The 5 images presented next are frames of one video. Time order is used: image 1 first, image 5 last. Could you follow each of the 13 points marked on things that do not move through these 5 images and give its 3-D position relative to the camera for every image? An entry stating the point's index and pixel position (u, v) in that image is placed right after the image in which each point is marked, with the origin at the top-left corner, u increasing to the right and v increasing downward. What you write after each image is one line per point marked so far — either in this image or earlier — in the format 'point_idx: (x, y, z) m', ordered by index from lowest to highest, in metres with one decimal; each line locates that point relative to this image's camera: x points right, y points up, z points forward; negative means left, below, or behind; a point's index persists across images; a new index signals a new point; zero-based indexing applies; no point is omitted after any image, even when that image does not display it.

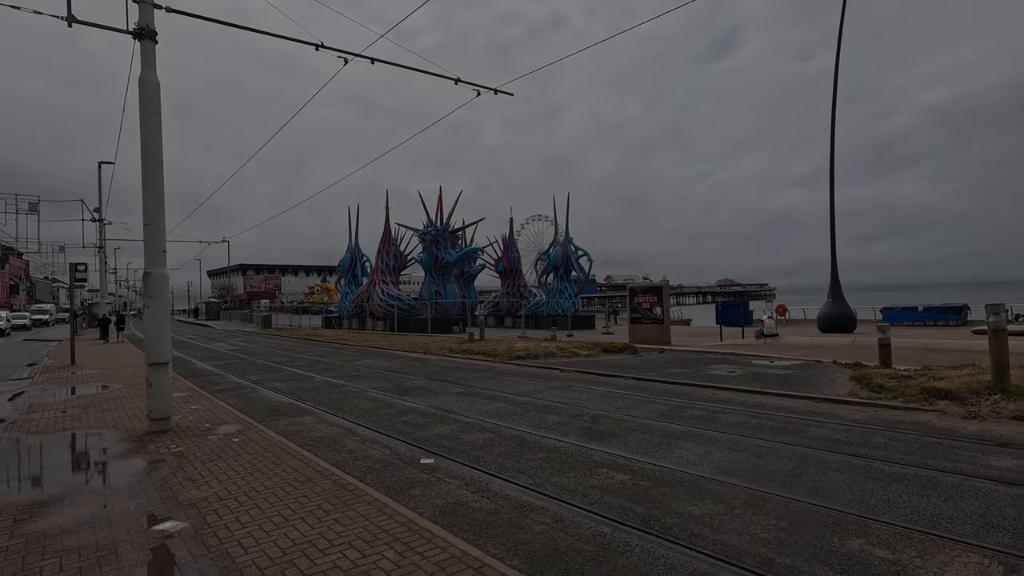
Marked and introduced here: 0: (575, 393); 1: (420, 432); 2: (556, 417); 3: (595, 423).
0: (+1.4, -2.3, +11.7) m
1: (-1.5, -2.4, +8.7) m
2: (+0.8, -2.3, +9.5) m
3: (+1.4, -2.3, +8.9) m
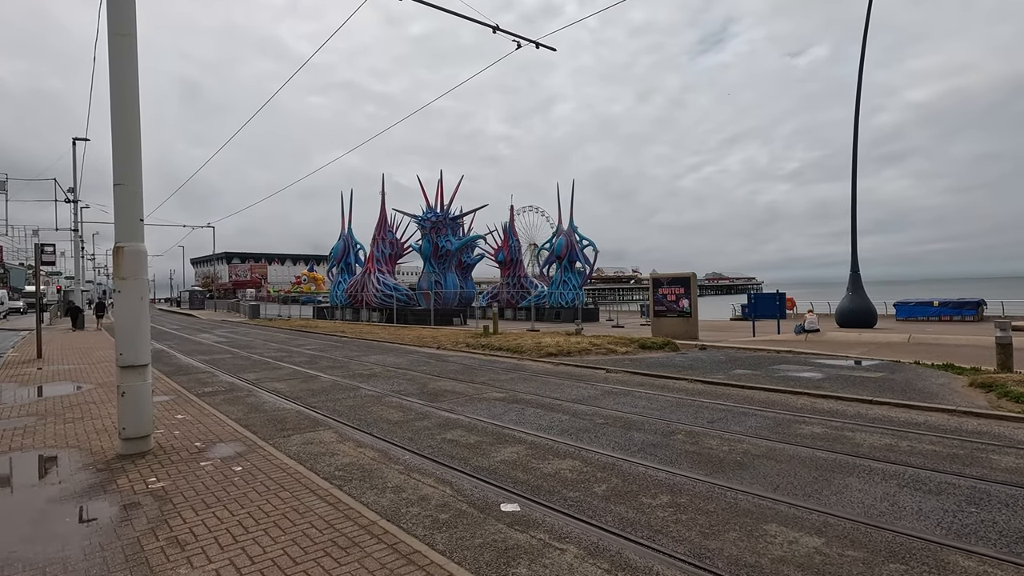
0: (+2.4, -2.1, +9.8) m
1: (-0.4, -2.2, +6.7) m
2: (+1.9, -2.1, +7.5) m
3: (+2.5, -2.1, +7.0) m
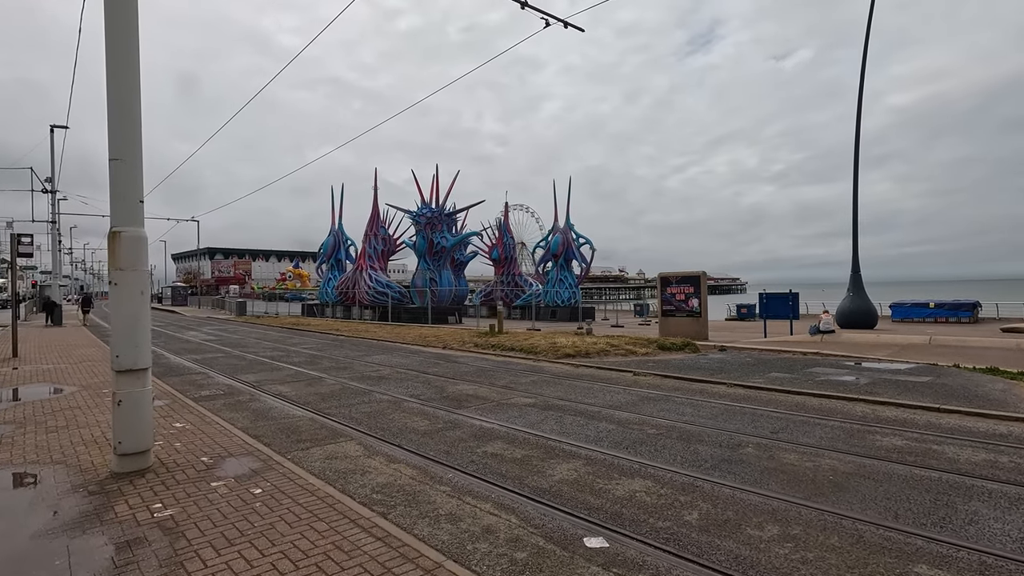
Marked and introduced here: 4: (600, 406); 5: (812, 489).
0: (+3.0, -2.0, +9.1) m
1: (+0.3, -2.1, +5.8) m
2: (+2.5, -2.1, +6.7) m
3: (+3.1, -2.0, +6.3) m
4: (+1.5, -2.1, +9.3) m
5: (+3.1, -2.1, +5.4) m
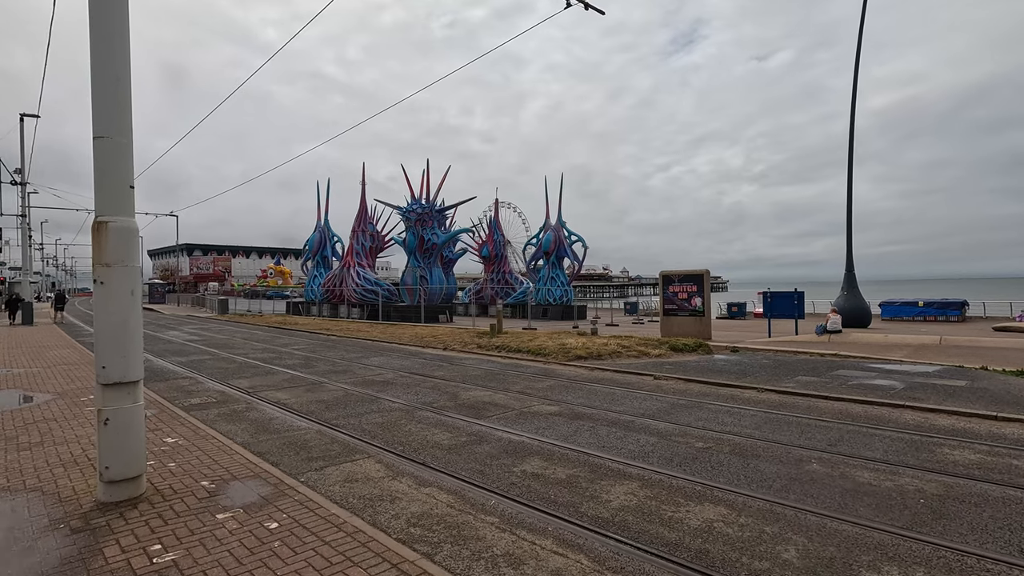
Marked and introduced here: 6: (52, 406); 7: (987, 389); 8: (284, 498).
0: (+3.4, -2.0, +8.4) m
1: (+0.8, -2.1, +5.1) m
2: (+3.0, -2.1, +6.1) m
3: (+3.6, -2.0, +5.6) m
4: (+1.9, -2.1, +8.7) m
5: (+3.6, -2.1, +4.8) m
6: (-8.4, -2.1, +9.6) m
7: (+8.7, -1.8, +9.8) m
8: (-2.3, -2.1, +5.3) m
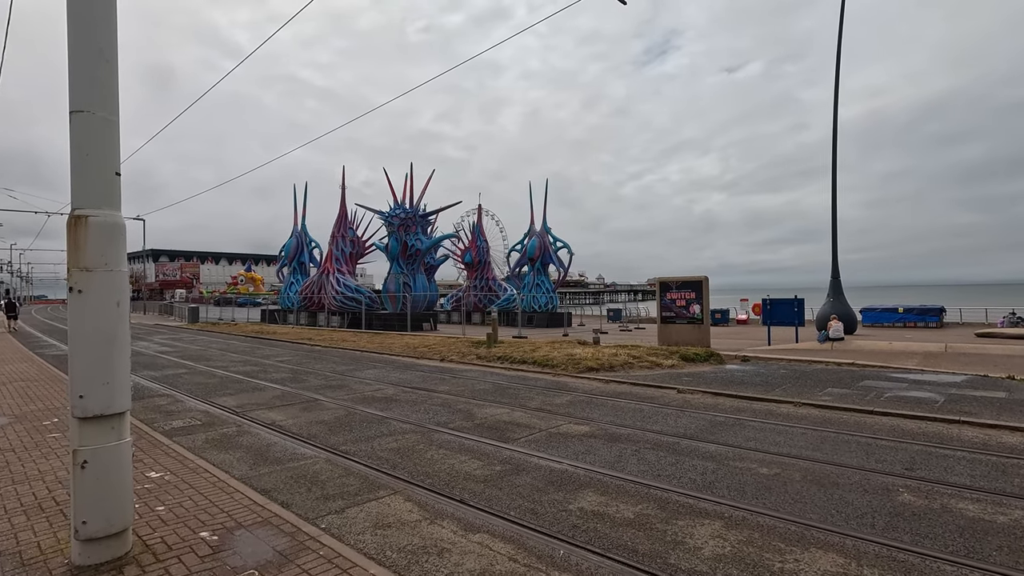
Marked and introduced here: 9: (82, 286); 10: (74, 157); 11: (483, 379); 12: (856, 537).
0: (+3.8, -2.2, +7.8) m
1: (+1.4, -2.2, +4.3) m
2: (+3.5, -2.1, +5.4) m
3: (+4.2, -2.1, +5.0) m
4: (+2.4, -2.2, +7.9) m
5: (+4.2, -2.1, +4.1) m
6: (-8.0, -2.3, +8.4) m
7: (+9.1, -2.0, +9.3) m
8: (-1.7, -2.2, +4.4) m
9: (-3.3, 0.0, +4.1) m
10: (-3.4, +1.0, +4.1) m
11: (-0.7, -2.2, +13.1) m
12: (+3.0, -2.1, +4.6) m
